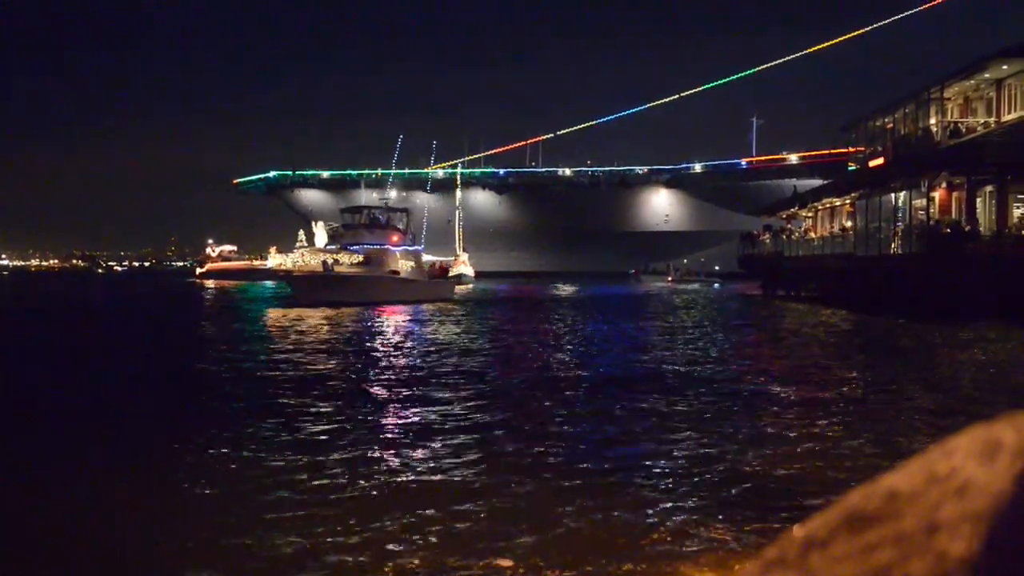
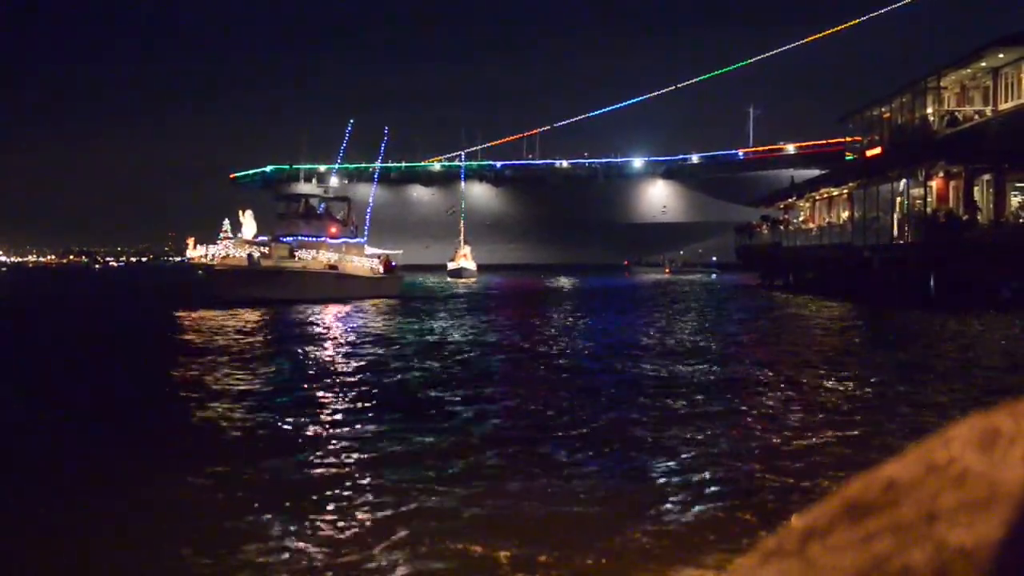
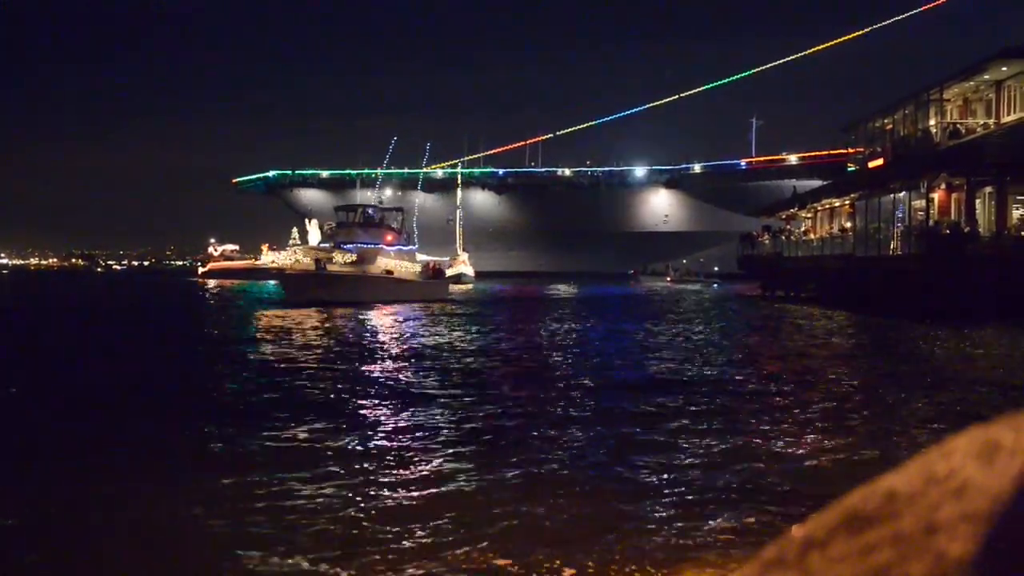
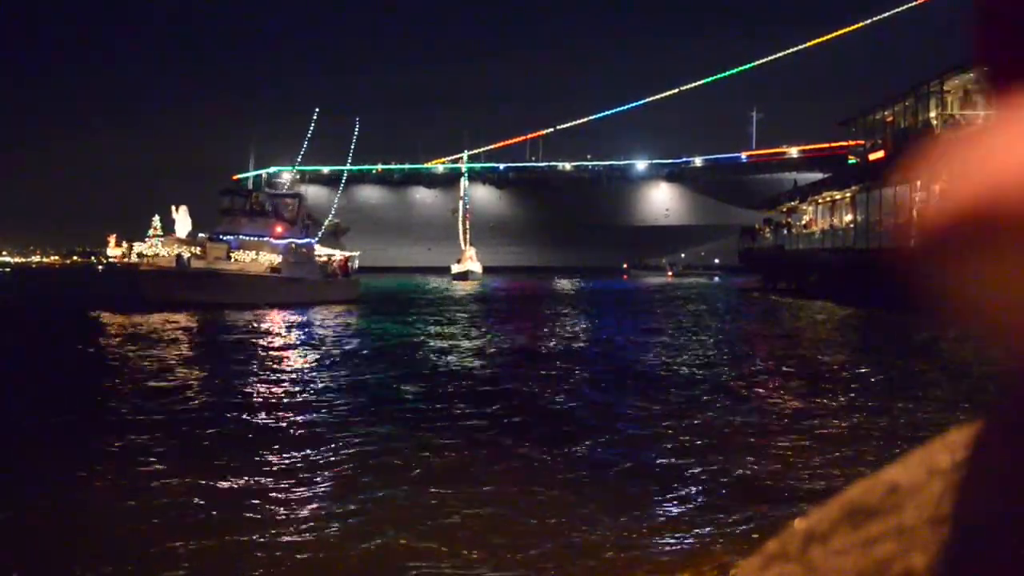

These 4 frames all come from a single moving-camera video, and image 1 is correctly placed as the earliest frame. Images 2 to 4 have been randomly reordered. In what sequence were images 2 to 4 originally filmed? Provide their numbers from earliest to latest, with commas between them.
3, 2, 4
